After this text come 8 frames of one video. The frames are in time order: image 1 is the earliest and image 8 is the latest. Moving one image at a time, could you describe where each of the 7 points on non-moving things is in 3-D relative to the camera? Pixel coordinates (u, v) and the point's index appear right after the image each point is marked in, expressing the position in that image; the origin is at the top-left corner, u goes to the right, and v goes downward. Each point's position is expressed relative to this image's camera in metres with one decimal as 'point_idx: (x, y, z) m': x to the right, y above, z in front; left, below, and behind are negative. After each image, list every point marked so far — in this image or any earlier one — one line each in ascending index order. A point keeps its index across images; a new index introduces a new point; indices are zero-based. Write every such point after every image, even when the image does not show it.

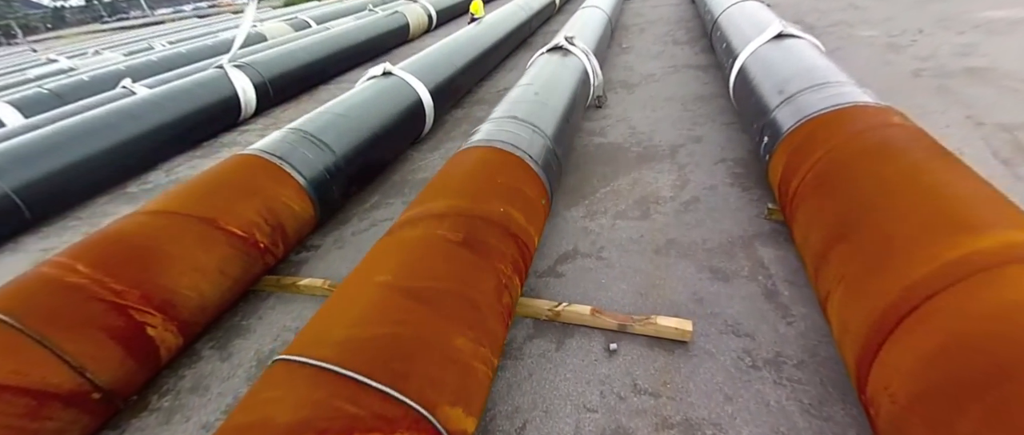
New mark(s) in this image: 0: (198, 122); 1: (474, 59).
0: (-2.2, +0.7, +3.2) m
1: (-0.3, +1.2, +3.5) m
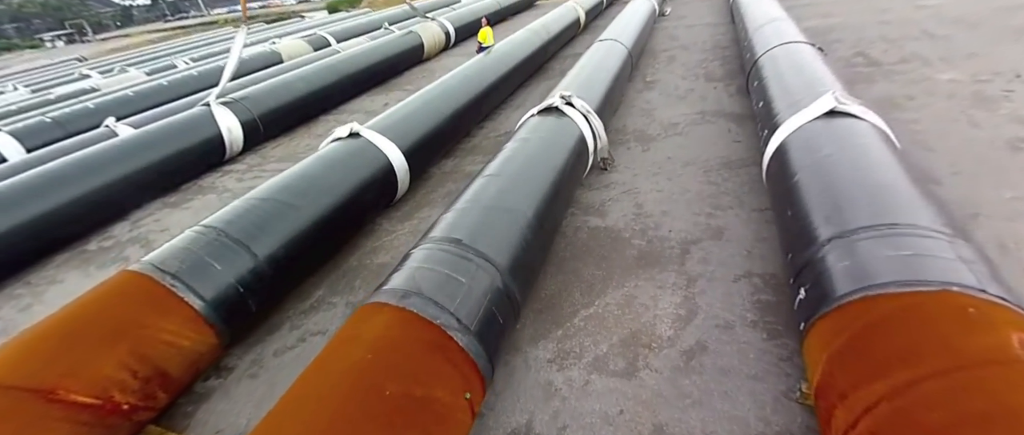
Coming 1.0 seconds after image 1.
0: (-2.2, +0.4, +3.0) m
1: (-0.3, +0.8, +3.2) m
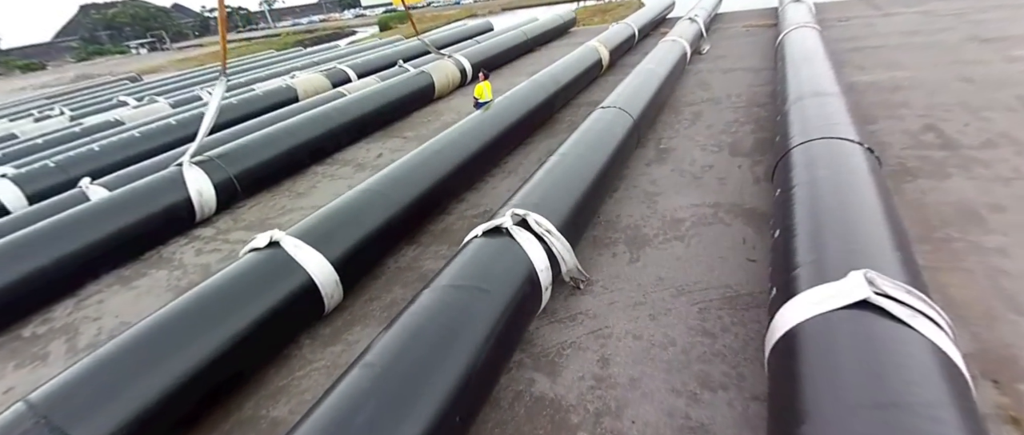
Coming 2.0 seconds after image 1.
0: (-2.4, -0.1, +2.8) m
1: (-0.4, +0.3, +2.8) m
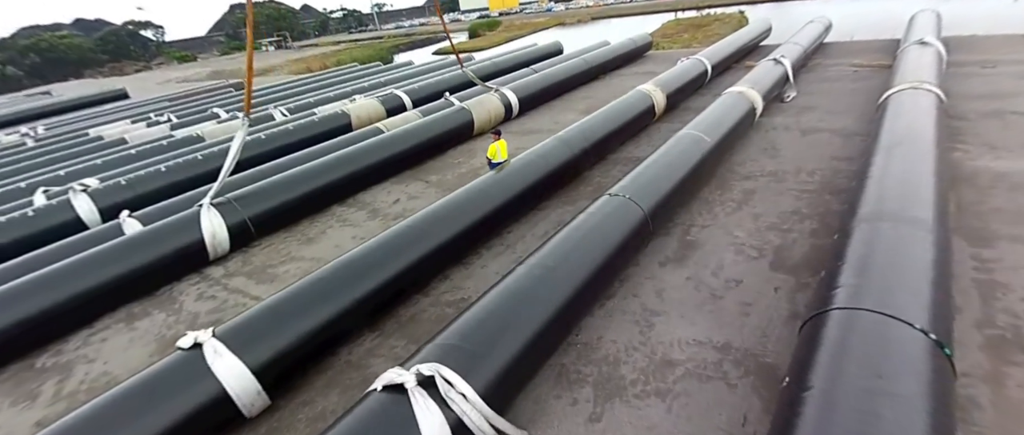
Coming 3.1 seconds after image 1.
0: (-2.4, -0.4, +2.9) m
1: (-0.4, -0.2, +2.6) m
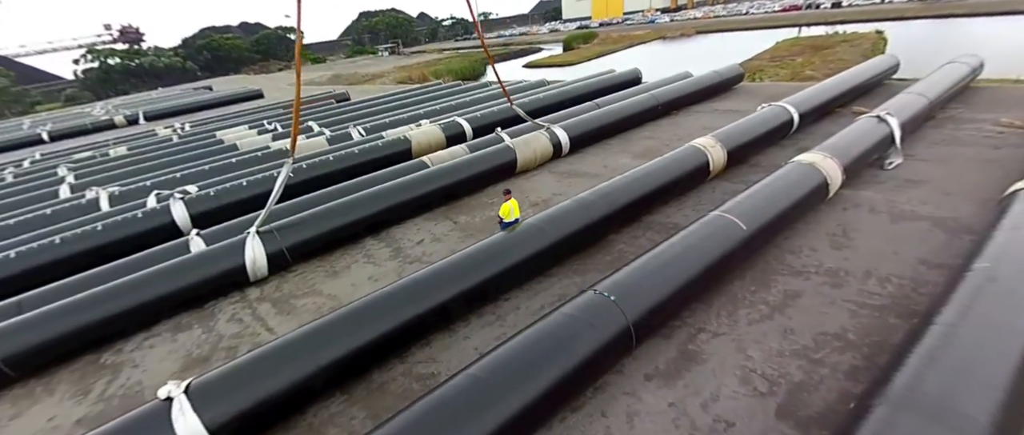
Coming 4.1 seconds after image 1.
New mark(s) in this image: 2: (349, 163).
0: (-2.4, -0.5, +3.3) m
1: (-0.5, -0.6, +2.5) m
2: (-1.5, +0.6, +4.4) m
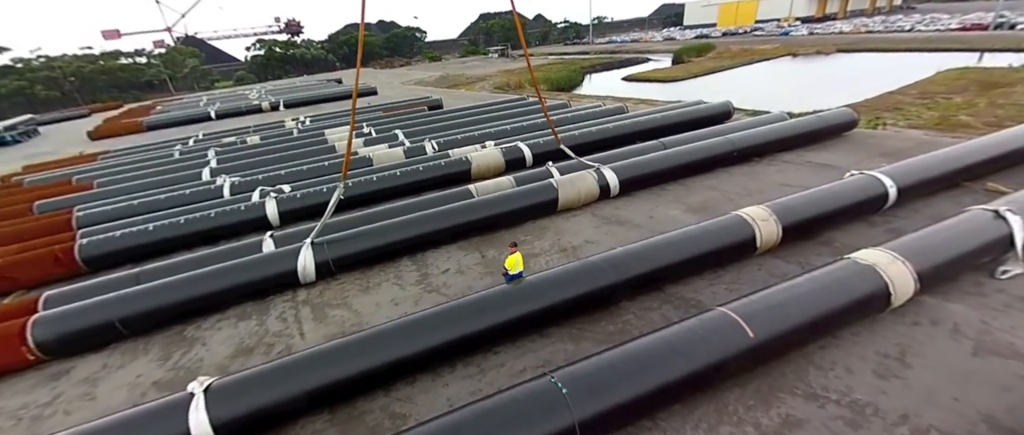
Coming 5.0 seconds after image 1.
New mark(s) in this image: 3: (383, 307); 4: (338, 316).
0: (-2.2, -0.6, +3.9) m
1: (-0.6, -0.8, +2.7) m
2: (-1.0, +0.4, +4.7) m
3: (-1.0, -0.7, +3.3) m
4: (-1.3, -0.8, +3.4) m
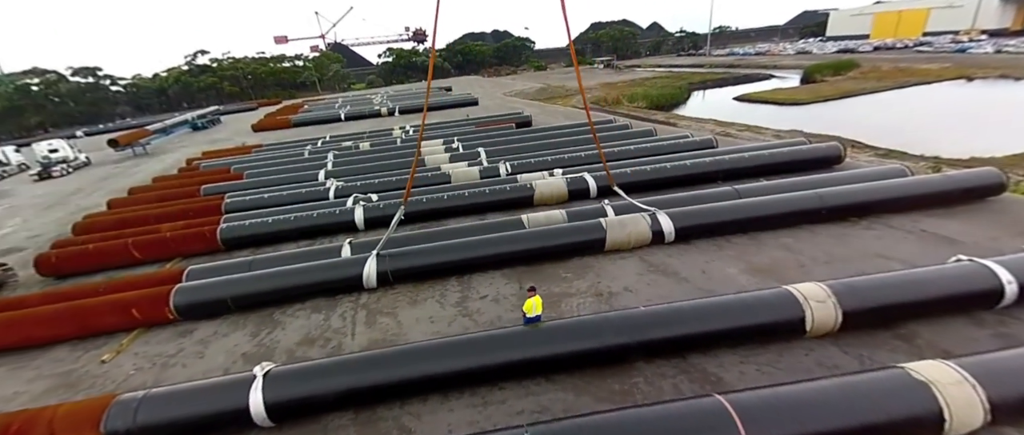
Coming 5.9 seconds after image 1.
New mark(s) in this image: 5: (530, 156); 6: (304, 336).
0: (-1.8, -0.6, +4.5) m
1: (-0.6, -1.1, +3.0) m
2: (-0.4, +0.2, +5.0) m
3: (-0.8, -0.9, +3.7) m
4: (-1.1, -0.9, +3.8) m
5: (+0.2, +0.8, +6.0) m
6: (-1.8, -1.0, +3.9) m
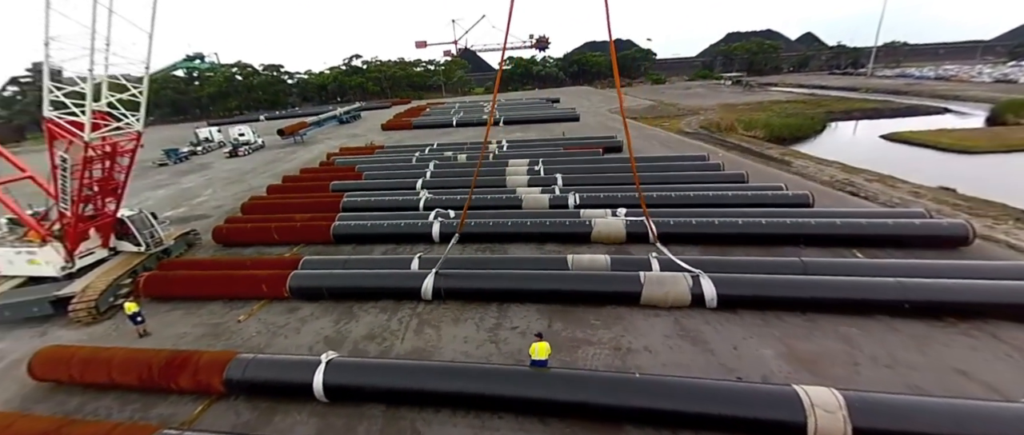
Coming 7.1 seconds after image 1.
0: (-1.3, -0.8, +5.3) m
1: (-0.5, -1.4, +3.5) m
2: (+0.4, -0.1, +5.4) m
3: (-0.5, -1.2, +4.2) m
4: (-0.8, -1.2, +4.5) m
5: (+1.3, +0.4, +6.1) m
6: (-1.5, -1.2, +4.7) m
